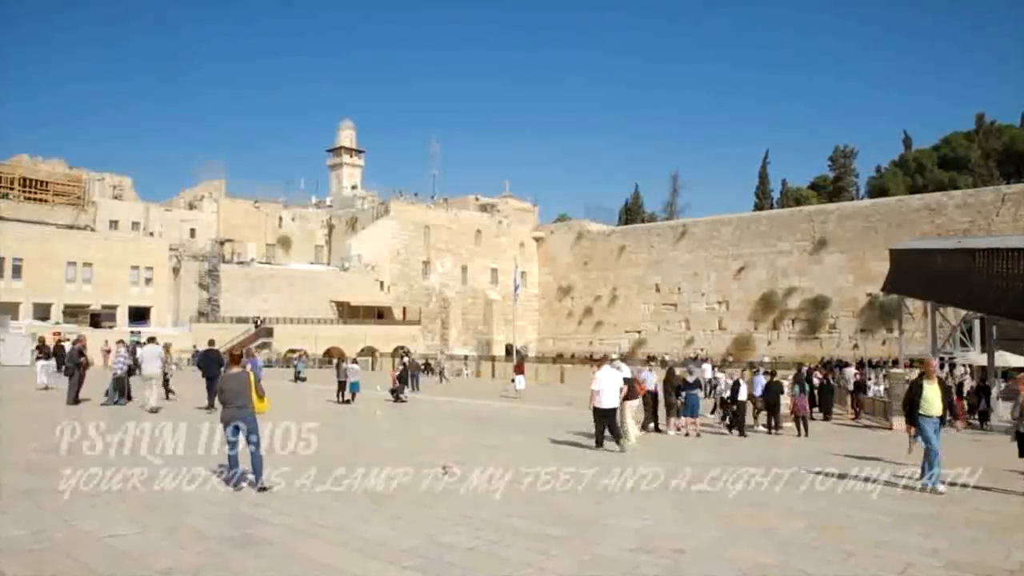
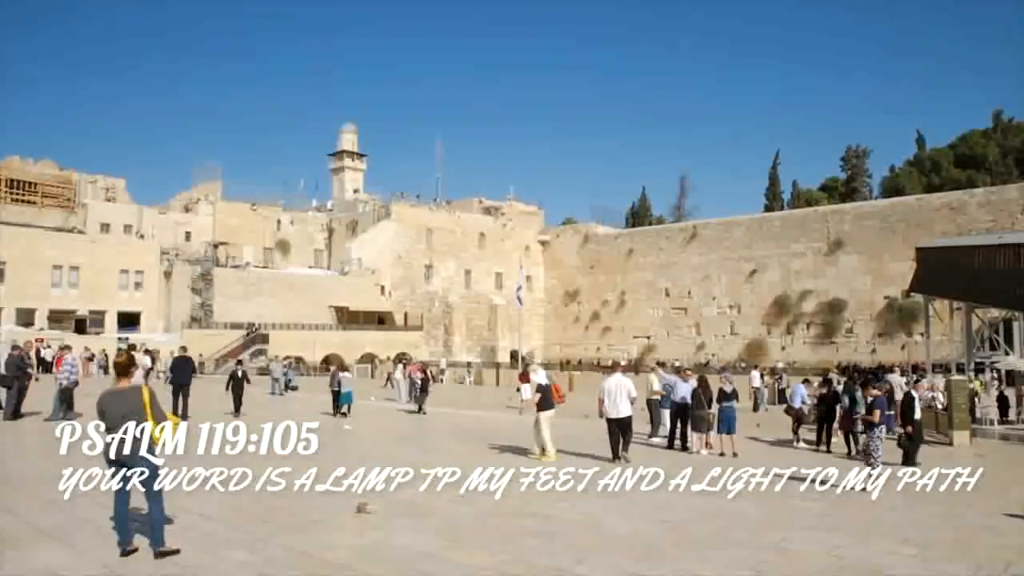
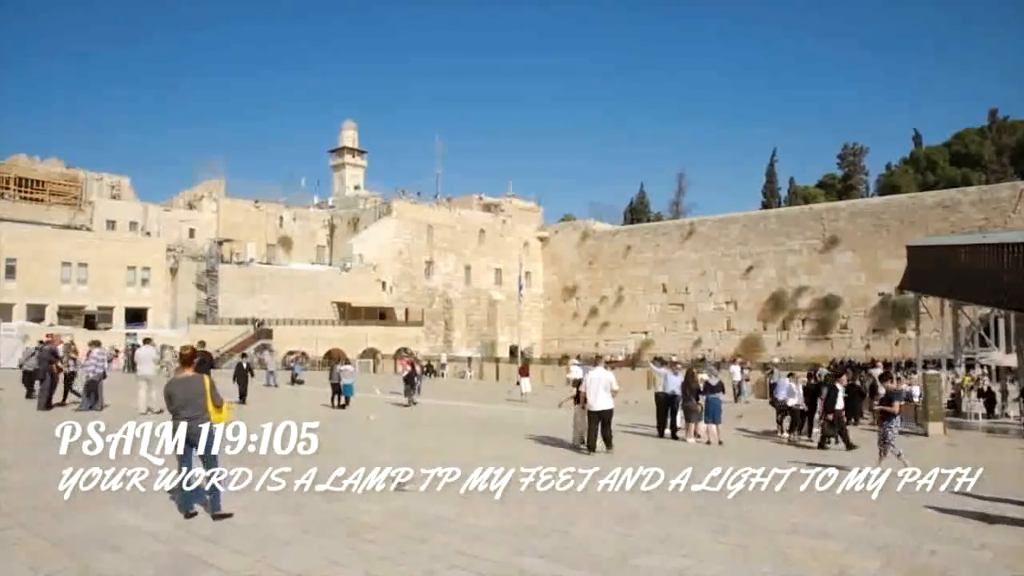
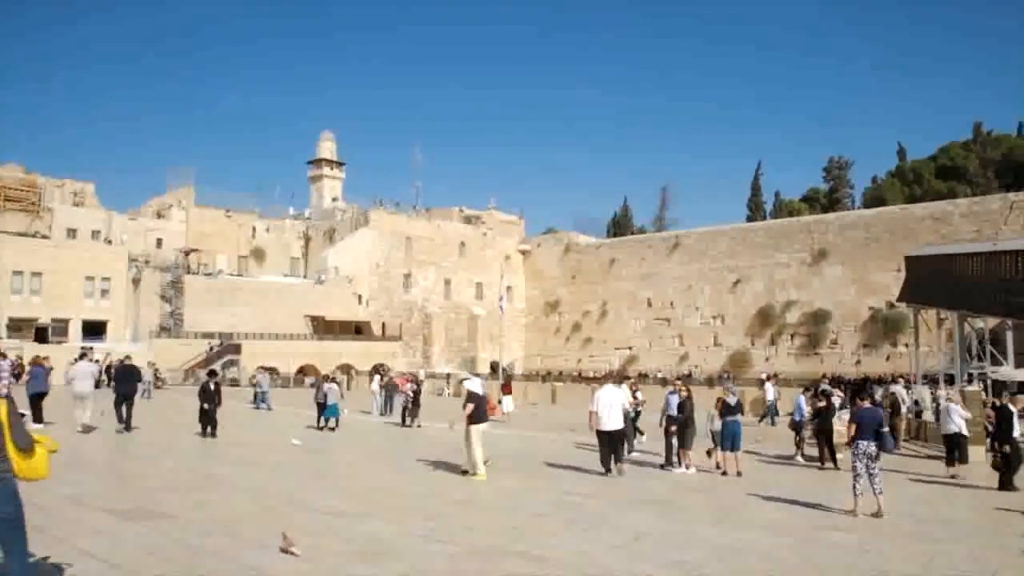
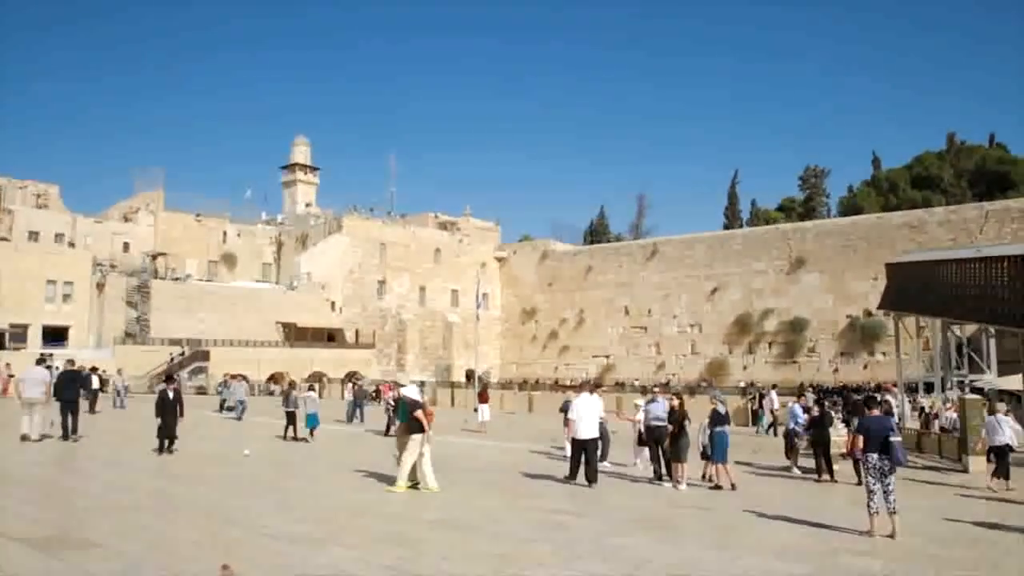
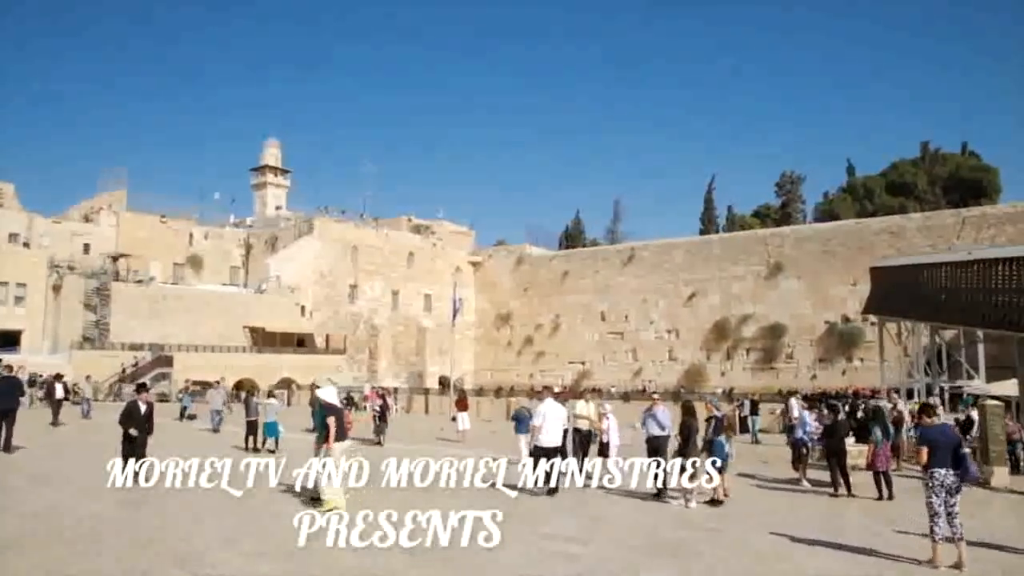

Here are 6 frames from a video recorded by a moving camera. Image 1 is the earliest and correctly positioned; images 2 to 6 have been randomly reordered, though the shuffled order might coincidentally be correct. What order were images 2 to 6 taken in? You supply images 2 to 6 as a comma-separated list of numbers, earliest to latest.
3, 2, 4, 5, 6
